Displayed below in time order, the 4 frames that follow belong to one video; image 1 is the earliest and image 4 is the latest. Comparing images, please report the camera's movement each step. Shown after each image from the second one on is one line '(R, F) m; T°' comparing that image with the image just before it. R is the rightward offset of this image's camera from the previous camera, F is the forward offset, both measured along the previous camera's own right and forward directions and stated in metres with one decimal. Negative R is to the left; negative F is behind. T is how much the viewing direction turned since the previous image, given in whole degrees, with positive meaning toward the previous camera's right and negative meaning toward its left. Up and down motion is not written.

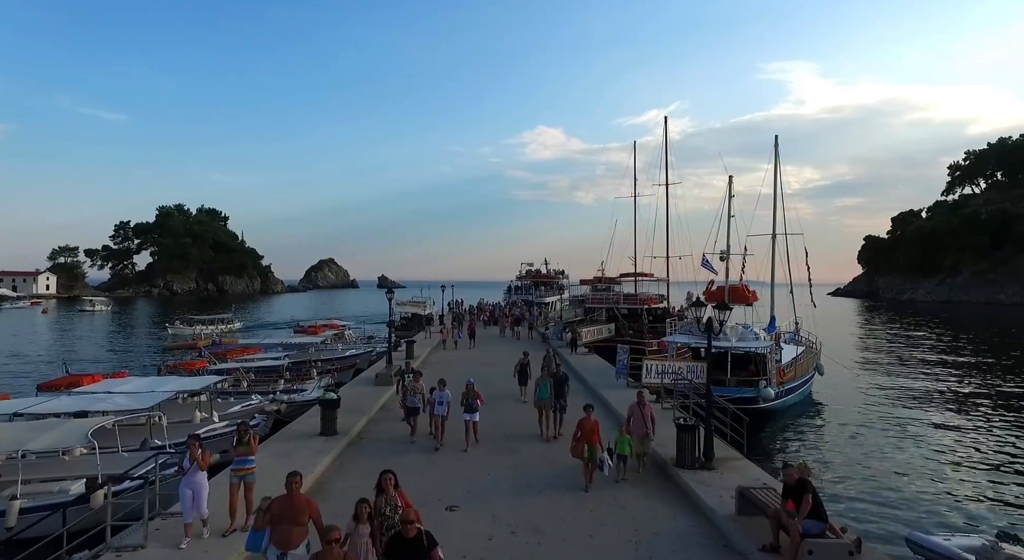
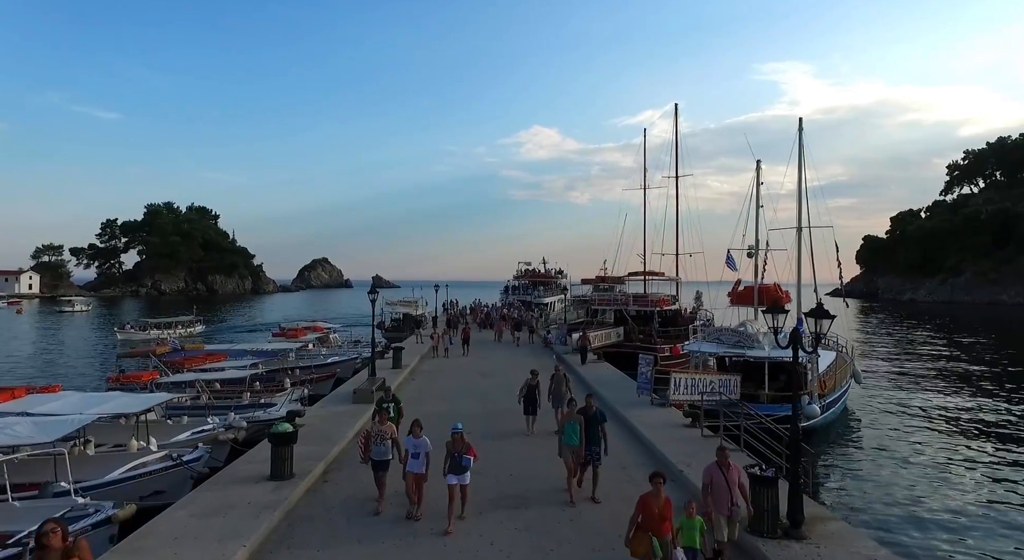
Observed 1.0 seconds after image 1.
(-0.2, +2.8) m; 0°
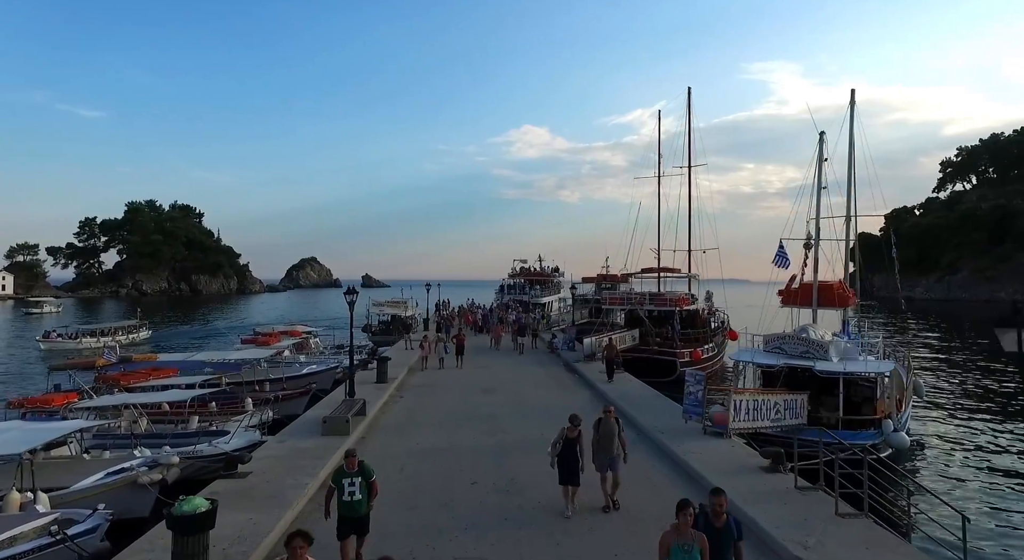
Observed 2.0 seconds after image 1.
(-0.5, +3.3) m; +1°
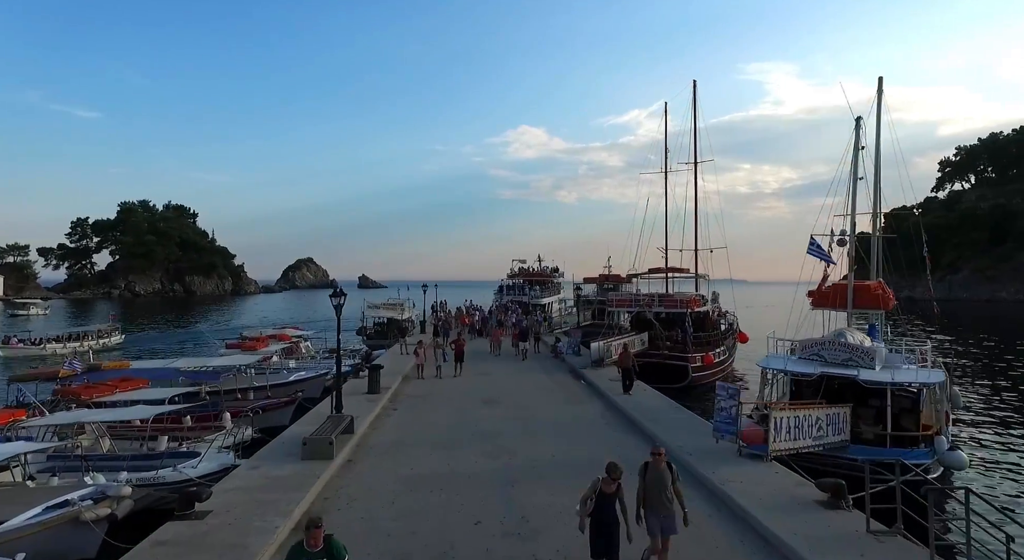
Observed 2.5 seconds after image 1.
(-0.2, +1.5) m; 0°
